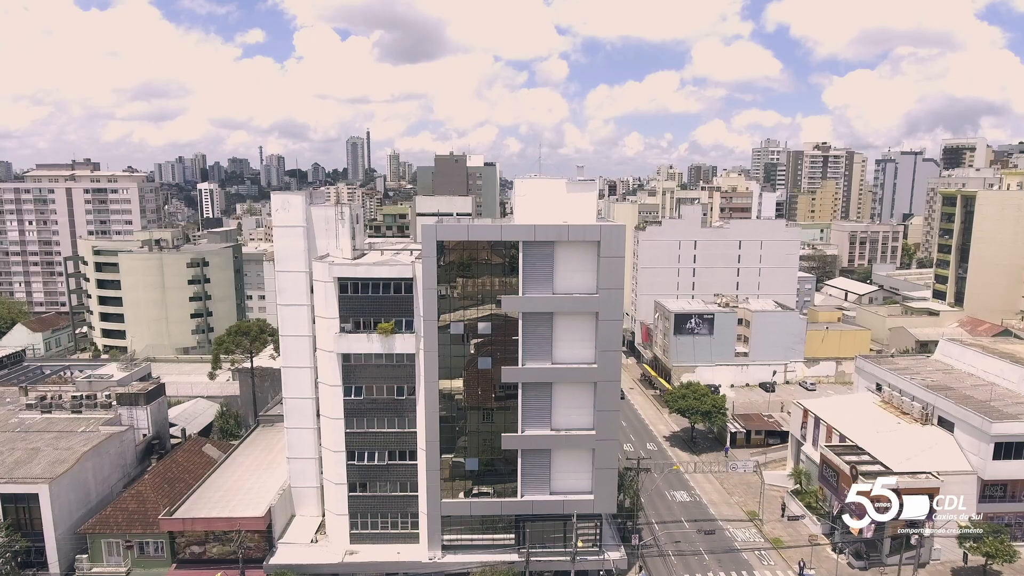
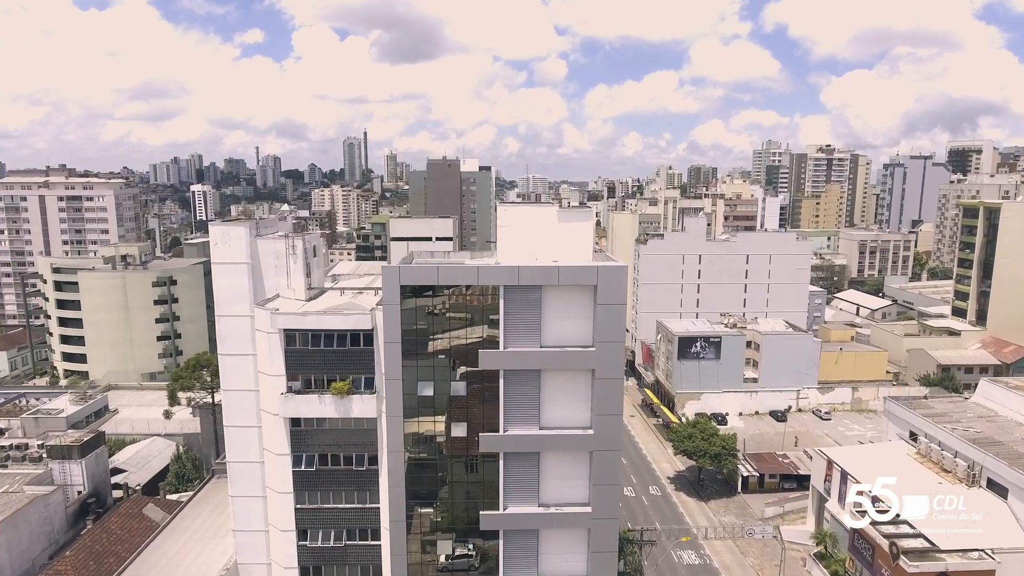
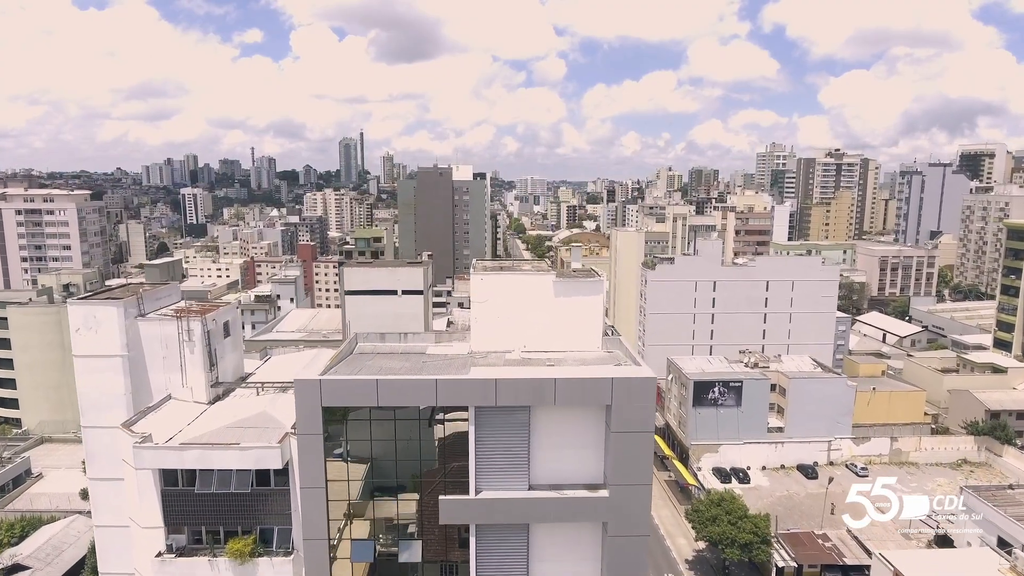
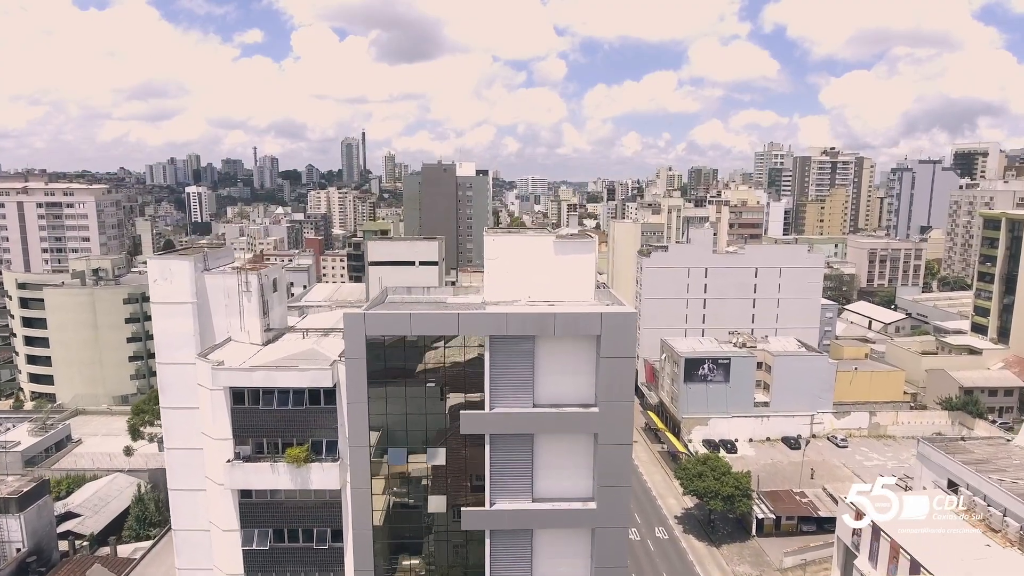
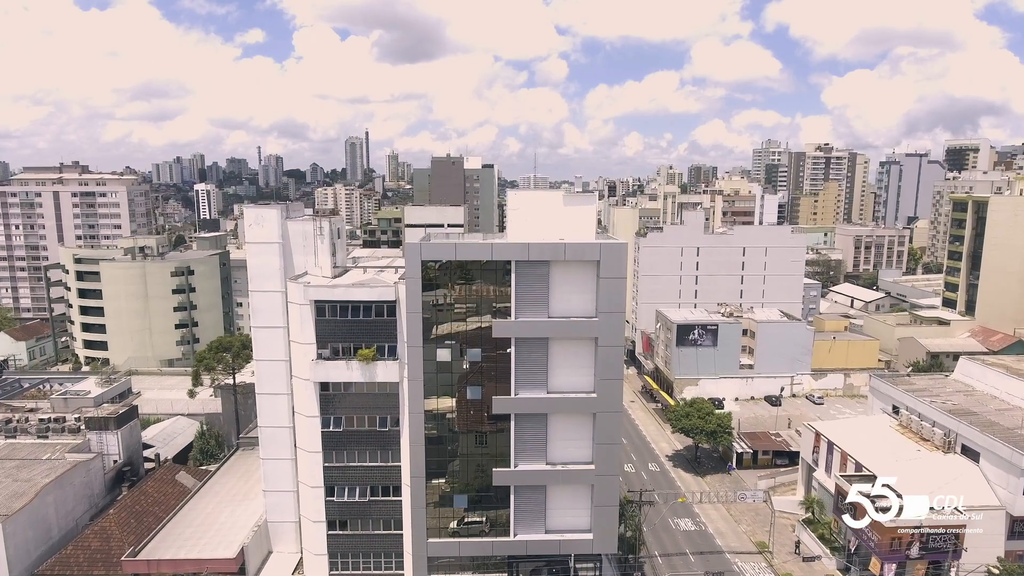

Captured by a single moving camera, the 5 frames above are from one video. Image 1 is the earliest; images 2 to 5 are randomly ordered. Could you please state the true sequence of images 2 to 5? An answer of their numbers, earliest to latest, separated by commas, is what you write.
5, 2, 4, 3
